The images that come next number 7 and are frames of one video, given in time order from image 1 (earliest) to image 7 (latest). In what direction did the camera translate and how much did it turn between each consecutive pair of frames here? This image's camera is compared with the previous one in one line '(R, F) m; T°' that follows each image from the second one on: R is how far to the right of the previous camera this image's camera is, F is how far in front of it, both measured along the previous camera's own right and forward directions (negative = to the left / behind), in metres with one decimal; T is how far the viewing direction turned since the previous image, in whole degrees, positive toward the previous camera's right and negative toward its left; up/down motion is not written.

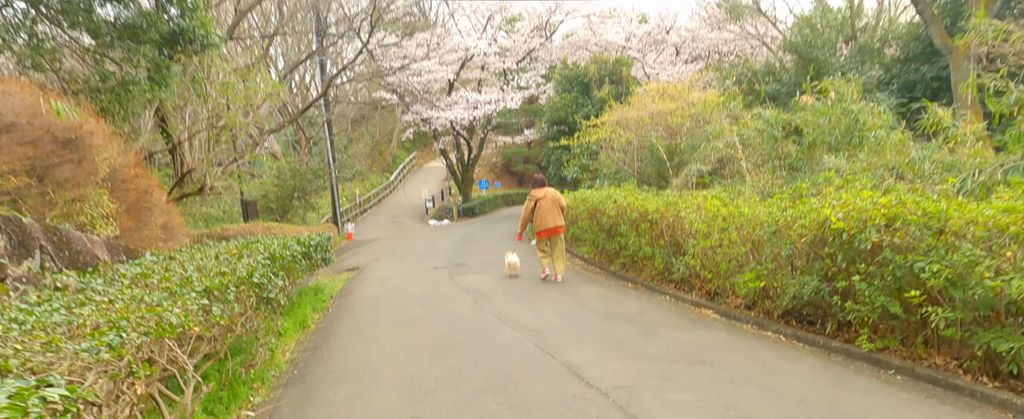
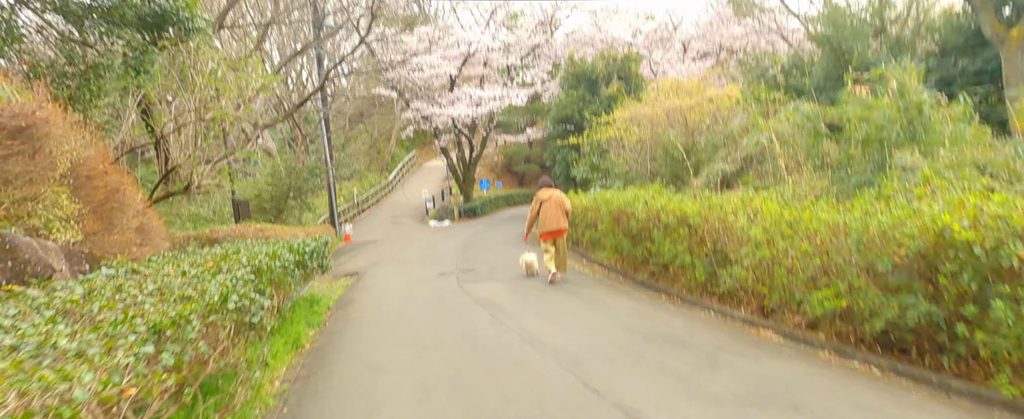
(-0.2, +0.9) m; 0°
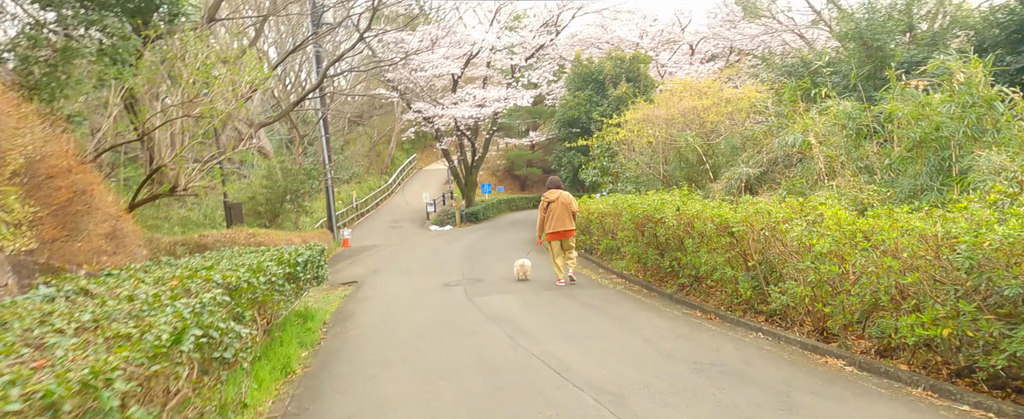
(-0.2, +0.8) m; 0°
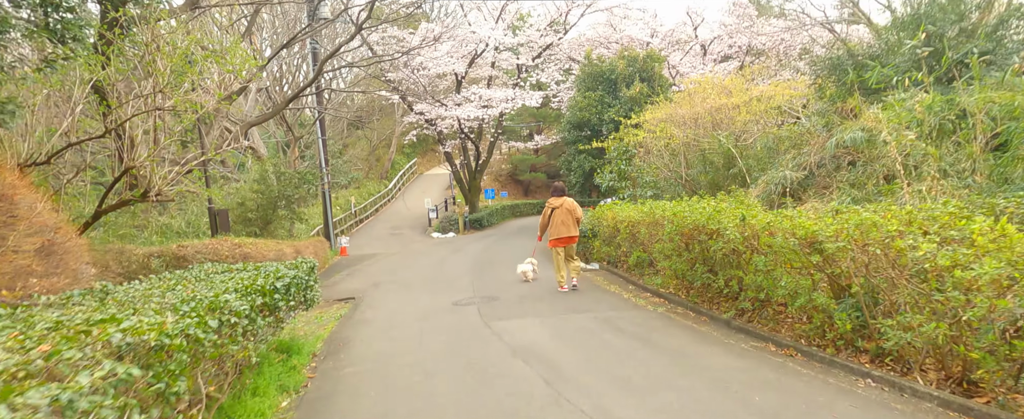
(-0.2, +1.2) m; 0°
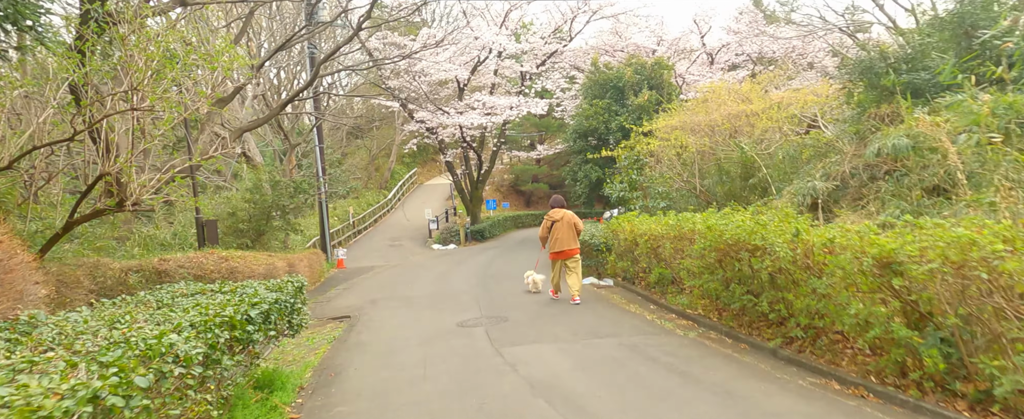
(-0.1, +0.7) m; 0°
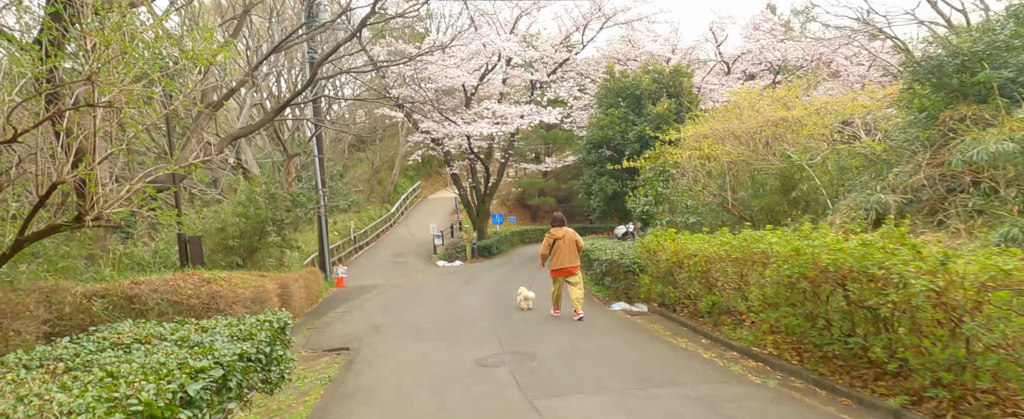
(-0.3, +1.2) m; 0°
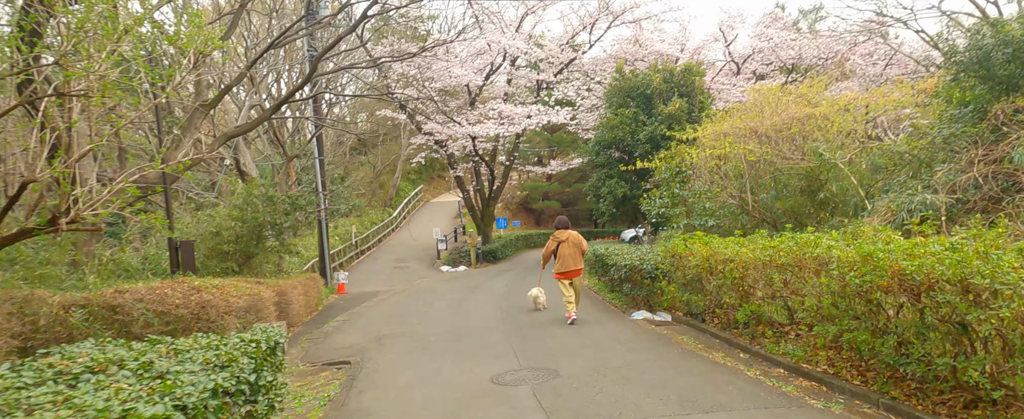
(-0.2, +0.6) m; 0°
